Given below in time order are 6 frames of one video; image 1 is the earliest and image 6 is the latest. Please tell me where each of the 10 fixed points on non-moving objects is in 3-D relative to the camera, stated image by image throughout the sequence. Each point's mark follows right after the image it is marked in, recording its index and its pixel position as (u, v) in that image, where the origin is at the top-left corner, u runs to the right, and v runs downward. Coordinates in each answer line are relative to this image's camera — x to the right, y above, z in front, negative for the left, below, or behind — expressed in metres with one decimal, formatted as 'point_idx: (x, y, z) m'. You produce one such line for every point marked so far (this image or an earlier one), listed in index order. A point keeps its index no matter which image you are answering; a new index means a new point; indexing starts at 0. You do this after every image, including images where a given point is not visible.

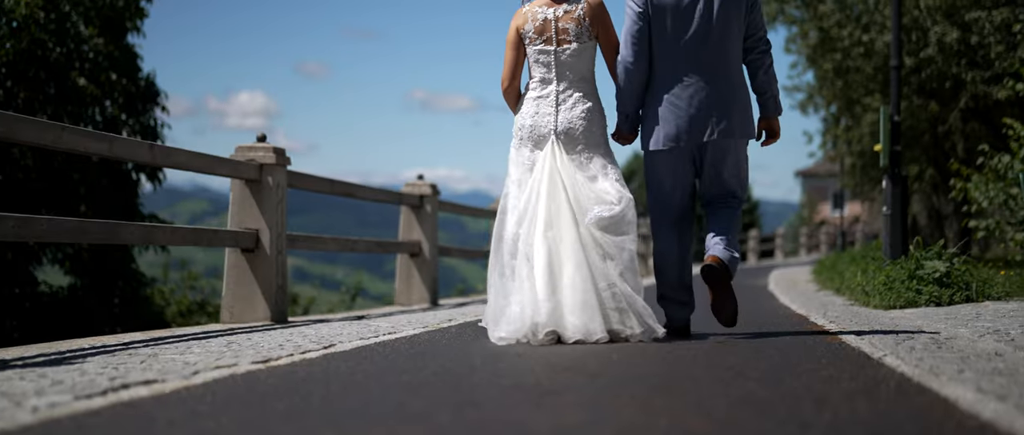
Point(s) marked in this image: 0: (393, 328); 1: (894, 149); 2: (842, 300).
0: (-0.7, -0.7, +7.4) m
1: (+4.0, +0.7, +12.8) m
2: (+3.1, -0.8, +11.6) m
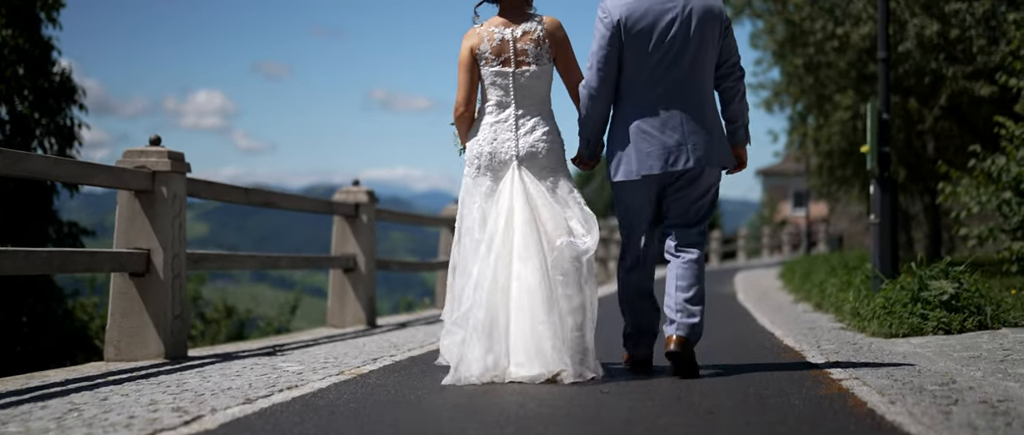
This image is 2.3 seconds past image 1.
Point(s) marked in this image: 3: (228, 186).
0: (-1.0, -0.8, +6.0) m
1: (+3.5, +0.6, +11.5) m
2: (+2.7, -0.9, +10.3) m
3: (-2.0, +0.2, +8.9) m
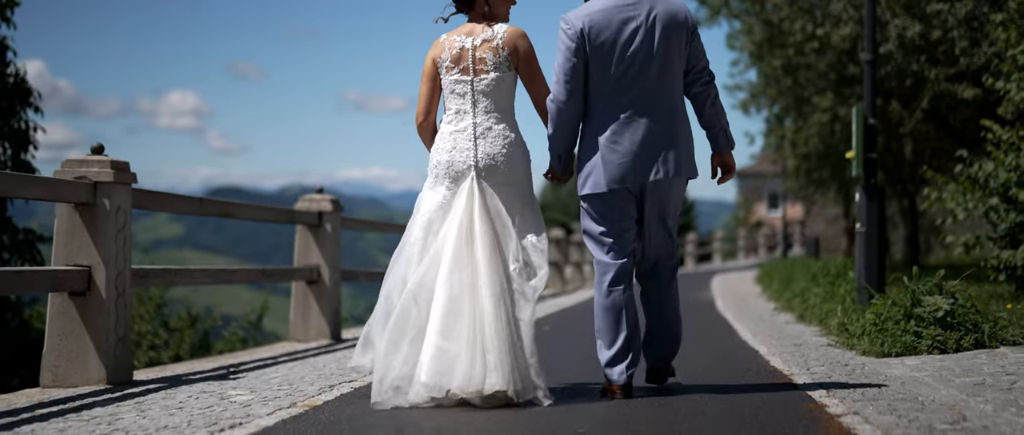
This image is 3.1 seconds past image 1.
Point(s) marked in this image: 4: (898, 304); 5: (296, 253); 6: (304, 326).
0: (-1.2, -0.9, +5.5) m
1: (+3.2, +0.6, +11.1) m
2: (+2.4, -0.9, +9.8) m
3: (-2.3, +0.1, +8.4) m
4: (+2.5, -0.6, +8.1) m
5: (-2.0, -0.3, +11.2) m
6: (-1.9, -1.0, +11.2) m
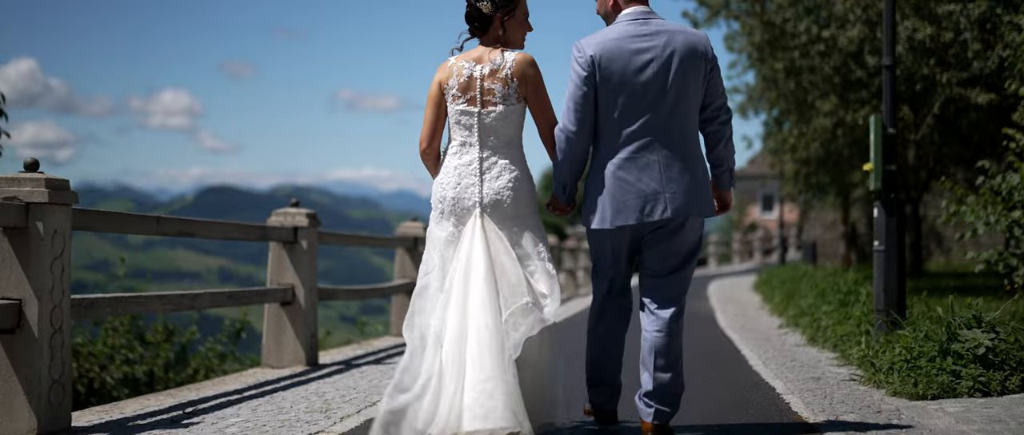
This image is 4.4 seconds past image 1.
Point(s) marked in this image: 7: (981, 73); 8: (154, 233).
0: (-1.2, -1.0, +4.6) m
1: (+3.1, +0.4, +10.3) m
2: (+2.4, -1.1, +9.0) m
3: (-2.3, 0.0, +7.5) m
4: (+2.5, -0.7, +7.3) m
5: (-2.0, -0.5, +10.4) m
6: (-2.0, -1.1, +10.3) m
7: (+6.5, +2.0, +17.1) m
8: (-2.3, -0.1, +7.8) m
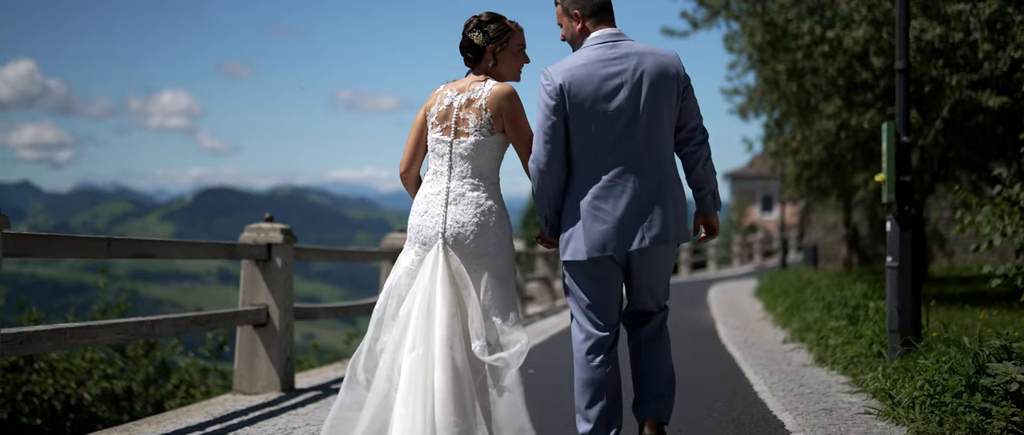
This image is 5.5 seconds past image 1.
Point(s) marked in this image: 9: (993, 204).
0: (-1.3, -1.1, +4.0) m
1: (+3.0, +0.3, +9.6) m
2: (+2.3, -1.2, +8.3) m
3: (-2.4, -0.1, +6.9) m
4: (+2.4, -0.8, +6.6) m
5: (-2.1, -0.6, +9.7) m
6: (-2.0, -1.2, +9.7) m
7: (+6.4, +1.9, +16.4) m
8: (-2.4, -0.2, +7.2) m
9: (+4.8, +0.1, +12.3) m
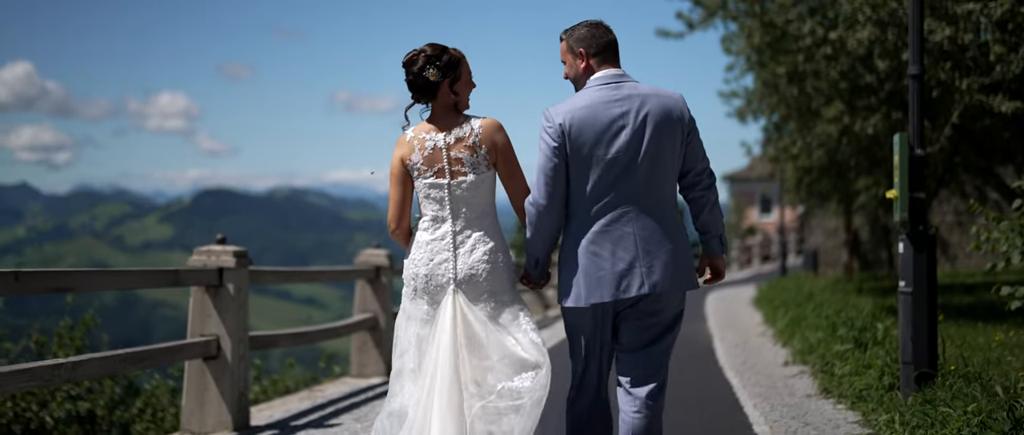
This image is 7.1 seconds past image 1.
0: (-1.5, -1.3, +3.1) m
1: (+2.9, +0.2, +8.8) m
2: (+2.1, -1.3, +7.5) m
3: (-2.6, -0.3, +6.0) m
4: (+2.2, -1.0, +5.7) m
5: (-2.3, -0.7, +8.8) m
6: (-2.2, -1.4, +8.8) m
7: (+6.2, +1.7, +15.5) m
8: (-2.5, -0.4, +6.3) m
9: (+4.6, 0.0, +11.4) m
